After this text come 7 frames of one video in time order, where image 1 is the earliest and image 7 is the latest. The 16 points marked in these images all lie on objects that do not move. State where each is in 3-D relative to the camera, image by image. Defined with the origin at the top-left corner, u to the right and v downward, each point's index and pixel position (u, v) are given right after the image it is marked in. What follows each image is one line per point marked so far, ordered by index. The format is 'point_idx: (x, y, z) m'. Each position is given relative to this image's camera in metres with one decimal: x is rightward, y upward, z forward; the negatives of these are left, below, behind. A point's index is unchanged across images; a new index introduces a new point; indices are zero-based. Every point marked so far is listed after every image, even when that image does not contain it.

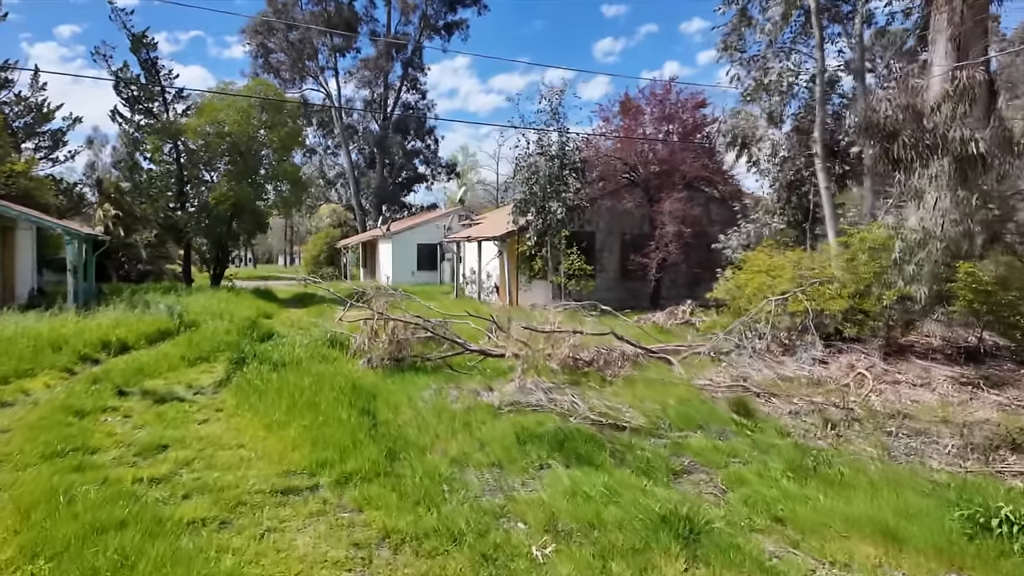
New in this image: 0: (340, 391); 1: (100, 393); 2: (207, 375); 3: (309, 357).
0: (-1.5, -1.0, +6.1) m
1: (-4.2, -1.1, +6.9) m
2: (-3.8, -1.1, +8.3) m
3: (-2.4, -0.8, +8.0) m
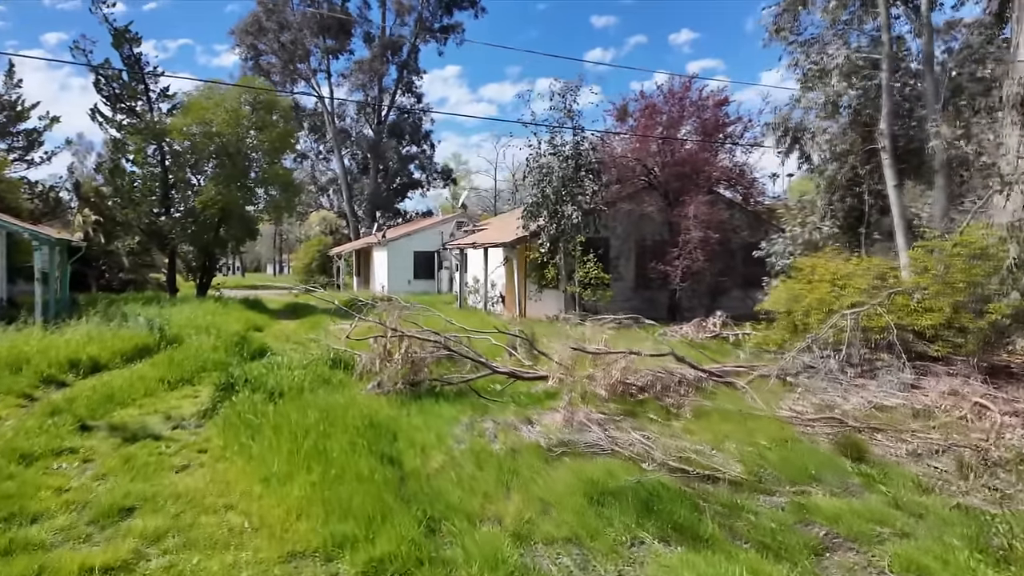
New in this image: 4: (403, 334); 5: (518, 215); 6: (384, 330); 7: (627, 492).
0: (-1.1, -1.1, +4.9) m
1: (-3.8, -1.2, +5.6) m
2: (-3.4, -1.2, +7.0) m
3: (-2.0, -1.0, +6.8) m
4: (-1.2, -0.5, +7.0) m
5: (+0.2, +2.0, +18.1) m
6: (-1.5, -0.5, +7.6) m
7: (+0.7, -1.2, +4.1) m
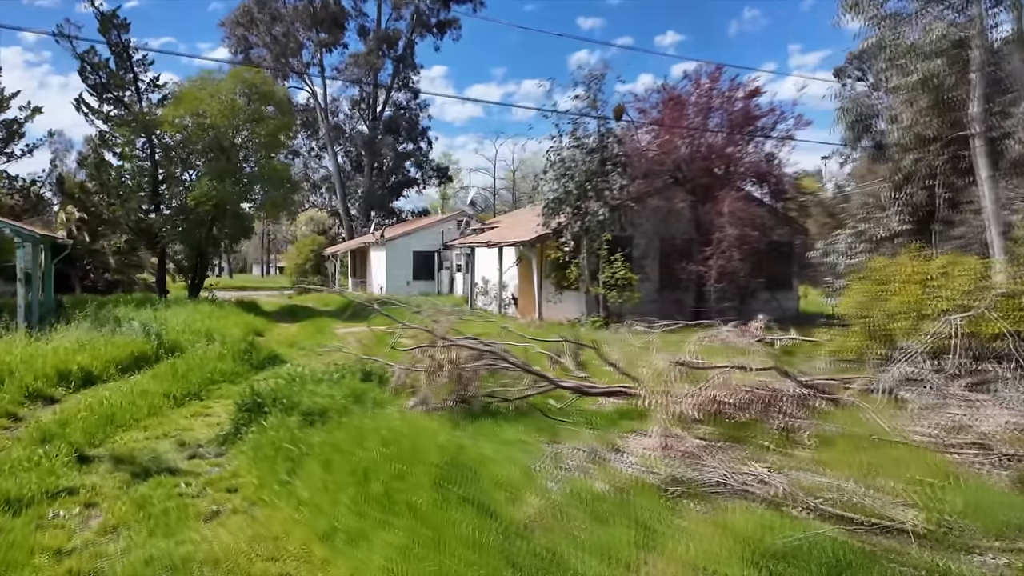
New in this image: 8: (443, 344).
0: (-0.5, -1.1, +3.9) m
1: (-3.2, -1.2, +4.6) m
2: (-2.8, -1.3, +6.0) m
3: (-1.4, -1.0, +5.8) m
4: (-0.6, -0.5, +6.0) m
5: (+0.5, +1.9, +17.2) m
6: (-0.9, -0.5, +6.7) m
7: (+1.4, -1.3, +3.2) m
8: (-0.6, -0.5, +6.3) m
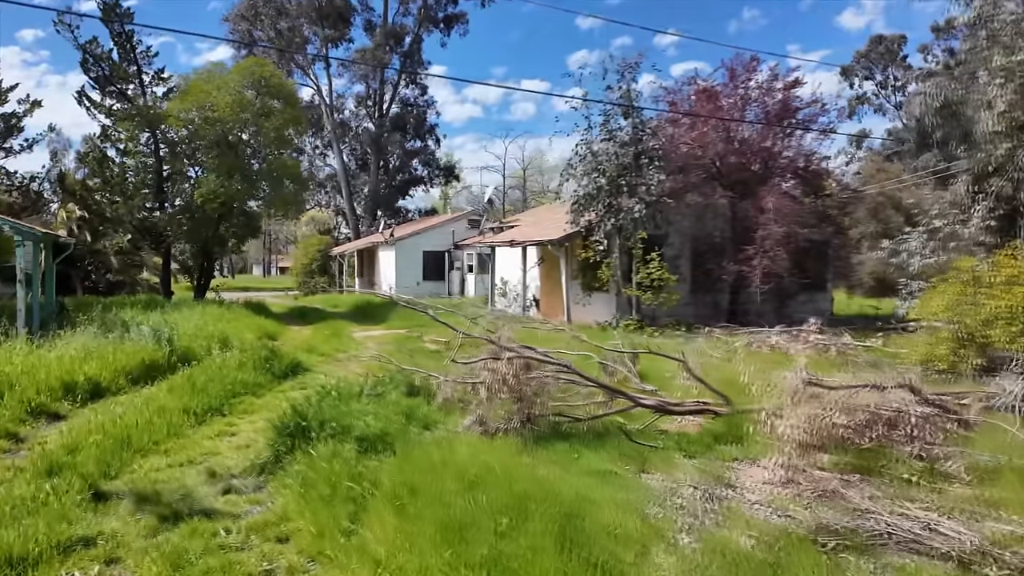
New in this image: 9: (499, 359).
0: (+0.1, -1.1, +3.2) m
1: (-2.6, -1.2, +3.9) m
2: (-2.2, -1.3, +5.3) m
3: (-0.8, -1.0, +5.1) m
4: (0.0, -0.5, +5.3) m
5: (+1.1, +1.9, +16.4) m
6: (-0.3, -0.5, +5.9) m
7: (+2.0, -1.3, +2.4) m
8: (-0.1, -0.6, +5.5) m
9: (-0.1, -0.6, +5.3) m
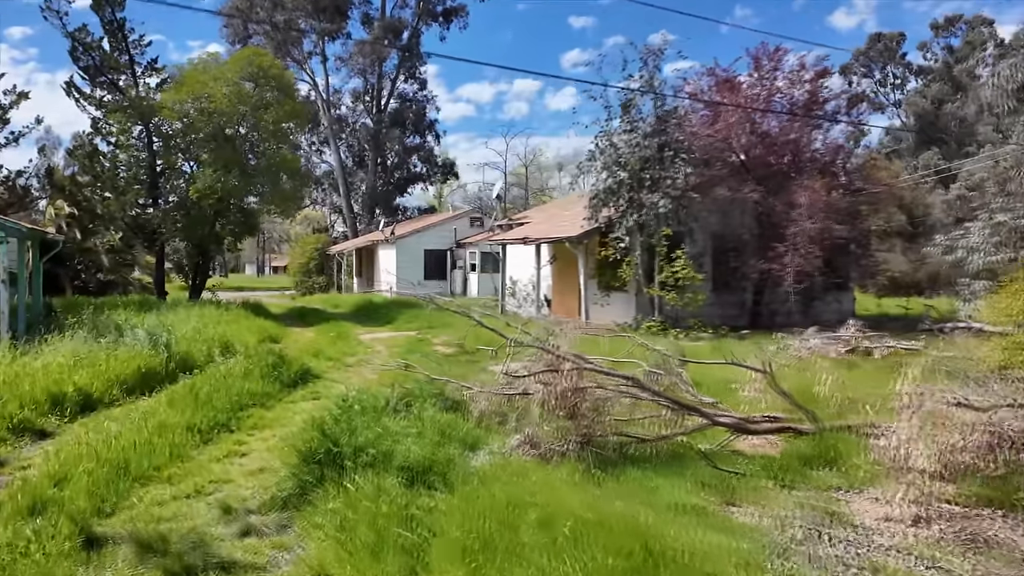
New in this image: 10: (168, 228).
0: (+0.5, -1.1, +2.5) m
1: (-2.2, -1.3, +3.2) m
2: (-1.8, -1.3, +4.6) m
3: (-0.4, -1.0, +4.4) m
4: (+0.4, -0.5, +4.6) m
5: (+1.4, +1.9, +15.7) m
6: (+0.1, -0.5, +5.2) m
7: (+2.4, -1.3, +1.8) m
8: (+0.3, -0.6, +4.8) m
9: (+0.3, -0.6, +4.6) m
10: (-9.3, +1.6, +18.0) m
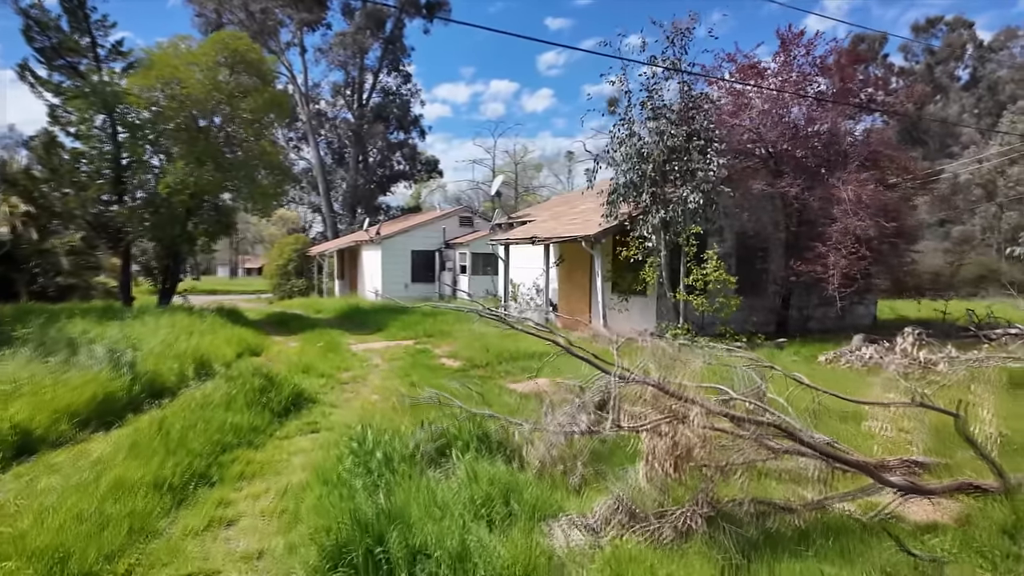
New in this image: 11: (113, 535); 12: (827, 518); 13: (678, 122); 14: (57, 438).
0: (+1.1, -1.2, +1.2) m
1: (-1.7, -1.3, +1.8) m
2: (-1.3, -1.4, +3.2) m
3: (0.0, -1.1, +3.1) m
4: (+0.9, -0.6, +3.3) m
5: (+1.4, +1.8, +14.5) m
6: (+0.6, -0.6, +4.0) m
7: (+3.0, -1.4, +0.6) m
8: (+0.8, -0.6, +3.6) m
9: (+0.8, -0.6, +3.4) m
10: (-9.3, +1.5, +16.4) m
11: (-2.1, -1.3, +3.5) m
12: (+1.6, -1.2, +3.6) m
13: (+2.7, +2.7, +11.1) m
14: (-3.7, -1.2, +5.5) m
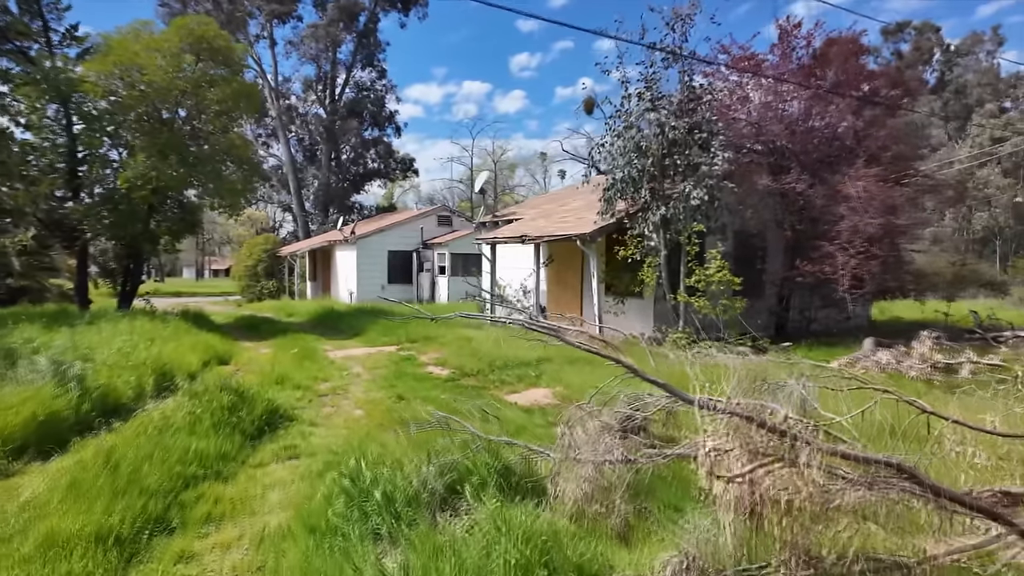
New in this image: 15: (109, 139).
0: (+1.4, -1.2, +0.6) m
1: (-1.4, -1.3, +1.0) m
2: (-1.1, -1.4, +2.4) m
3: (+0.2, -1.1, +2.3) m
4: (+1.1, -0.6, +2.6) m
5: (+1.2, +1.8, +13.8) m
6: (+0.7, -0.6, +3.2) m
7: (+3.3, -1.4, 0.0) m
8: (+1.0, -0.6, +2.9) m
9: (+1.0, -0.7, +2.7) m
10: (-9.6, +1.4, +15.3) m
11: (-1.9, -1.3, +2.6) m
12: (+1.8, -1.2, +2.9) m
13: (+2.6, +2.7, +10.4) m
14: (-3.6, -1.2, +4.6) m
15: (-9.3, +3.4, +15.4) m
